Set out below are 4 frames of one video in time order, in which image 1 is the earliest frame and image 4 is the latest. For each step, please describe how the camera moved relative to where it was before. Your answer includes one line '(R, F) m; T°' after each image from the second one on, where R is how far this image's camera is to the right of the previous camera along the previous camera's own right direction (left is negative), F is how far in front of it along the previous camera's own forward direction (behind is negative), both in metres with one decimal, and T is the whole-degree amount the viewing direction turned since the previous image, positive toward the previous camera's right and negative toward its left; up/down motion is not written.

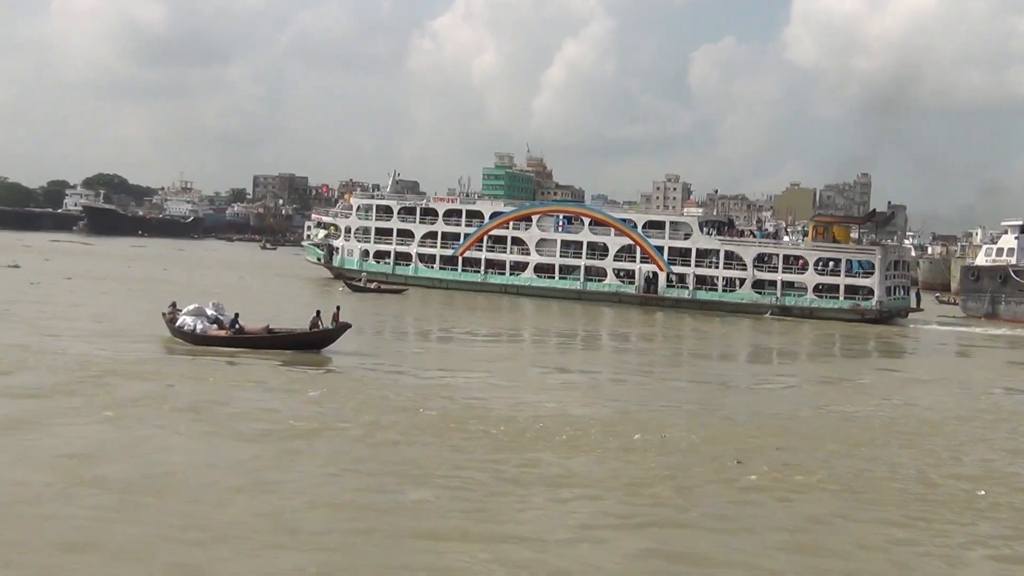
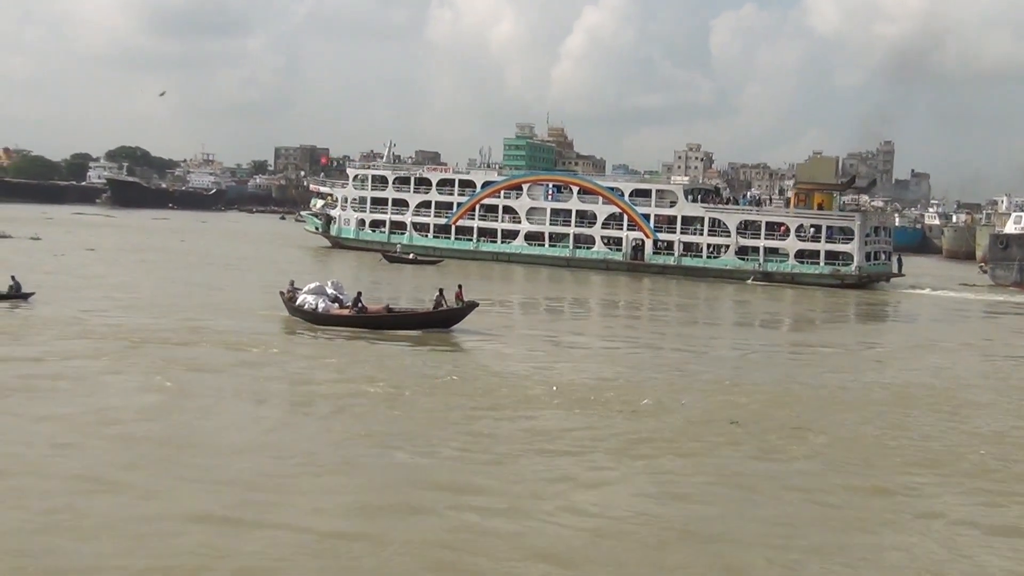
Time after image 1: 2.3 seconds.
(-0.1, 0.0) m; -1°
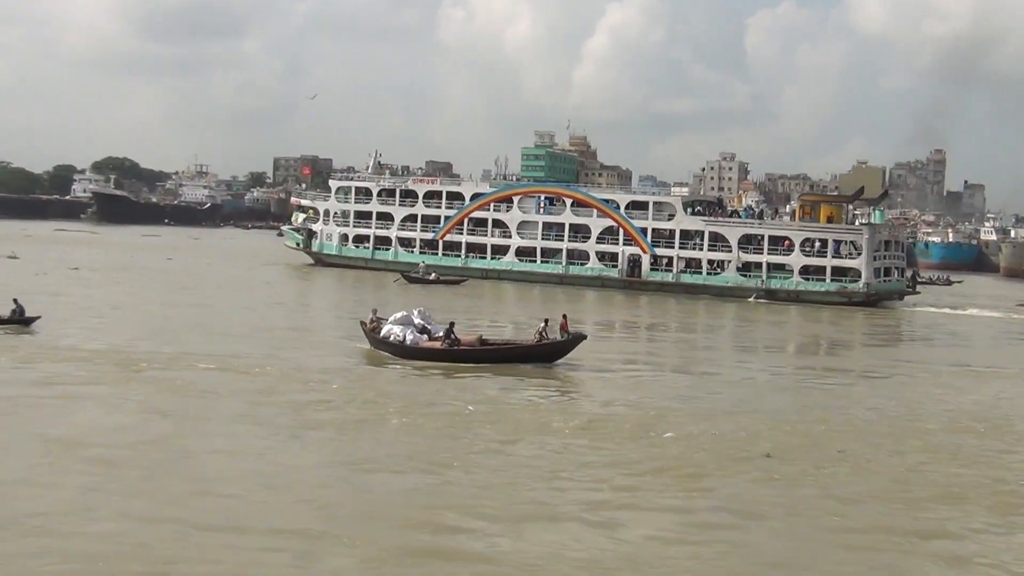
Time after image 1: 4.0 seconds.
(+0.5, +2.1) m; -2°
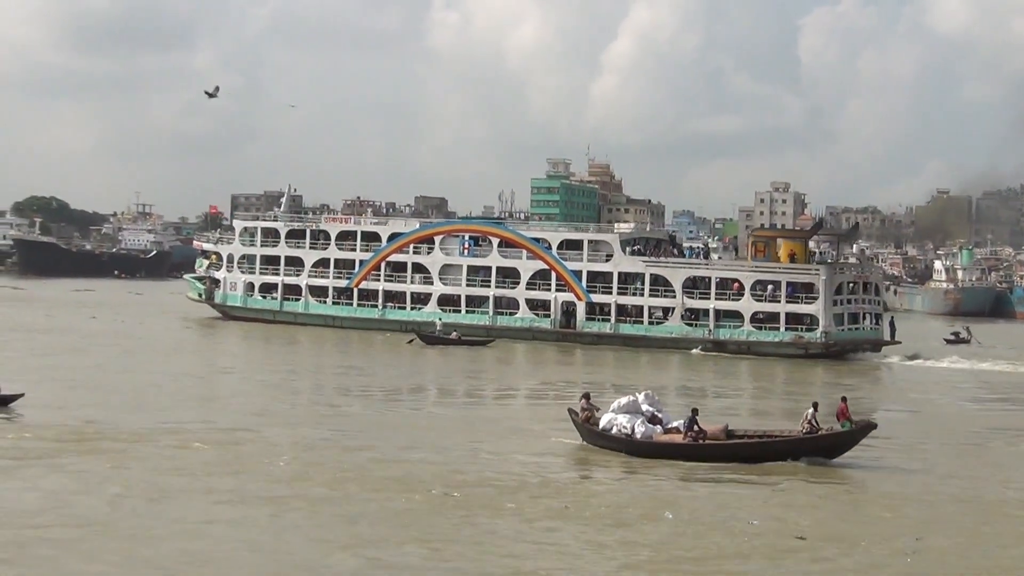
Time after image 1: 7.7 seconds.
(+1.1, +4.5) m; -3°
